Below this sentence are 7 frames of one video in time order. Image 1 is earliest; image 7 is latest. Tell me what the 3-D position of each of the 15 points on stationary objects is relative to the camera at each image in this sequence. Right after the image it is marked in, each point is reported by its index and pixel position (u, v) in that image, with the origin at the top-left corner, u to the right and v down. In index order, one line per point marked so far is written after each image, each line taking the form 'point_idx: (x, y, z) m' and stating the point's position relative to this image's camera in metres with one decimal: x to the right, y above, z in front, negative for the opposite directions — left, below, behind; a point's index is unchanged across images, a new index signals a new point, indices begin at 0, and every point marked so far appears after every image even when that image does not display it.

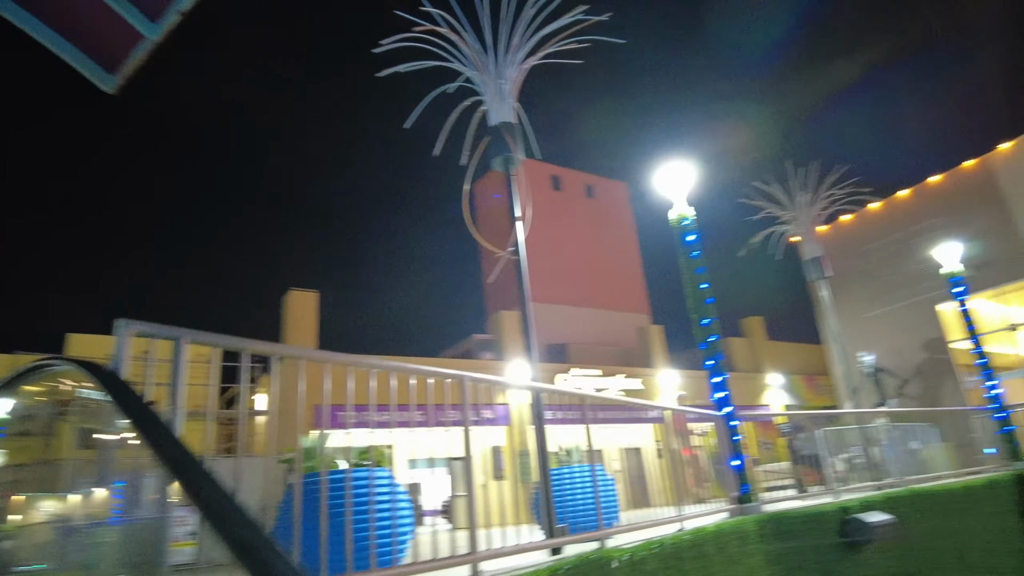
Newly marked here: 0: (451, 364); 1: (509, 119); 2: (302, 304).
0: (-1.5, -2.1, +16.8) m
1: (0.0, +1.4, +4.9) m
2: (-5.2, -0.4, +15.4) m
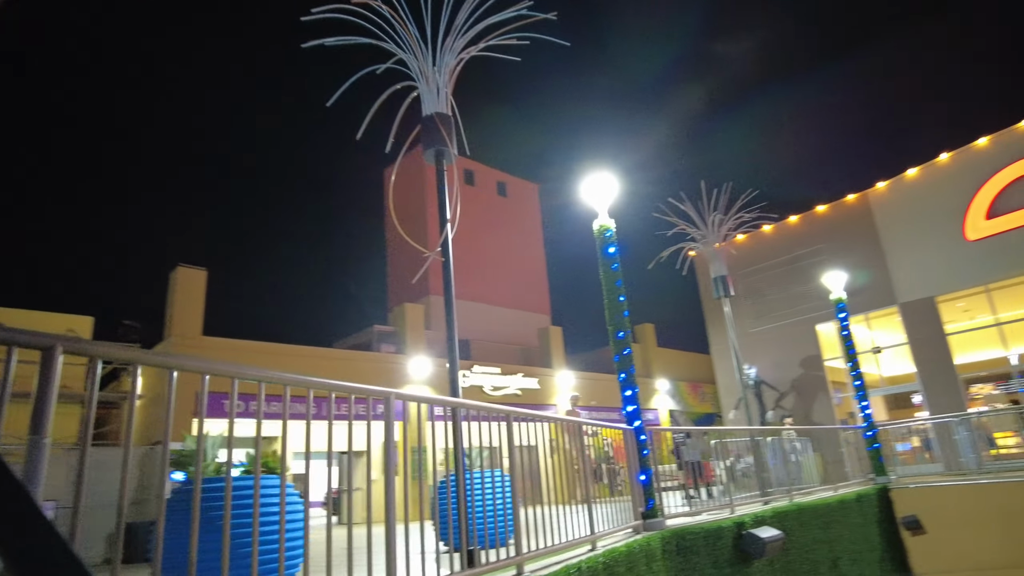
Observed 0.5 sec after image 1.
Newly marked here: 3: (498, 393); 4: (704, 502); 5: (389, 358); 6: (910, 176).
0: (-4.1, -1.8, +16.1) m
1: (-0.5, +1.3, +4.6) m
2: (-7.4, +0.1, +14.2) m
3: (-0.4, -3.3, +19.3) m
4: (+1.8, -2.2, +6.5) m
5: (-3.4, -1.9, +17.0) m
6: (+11.7, +3.3, +18.0) m
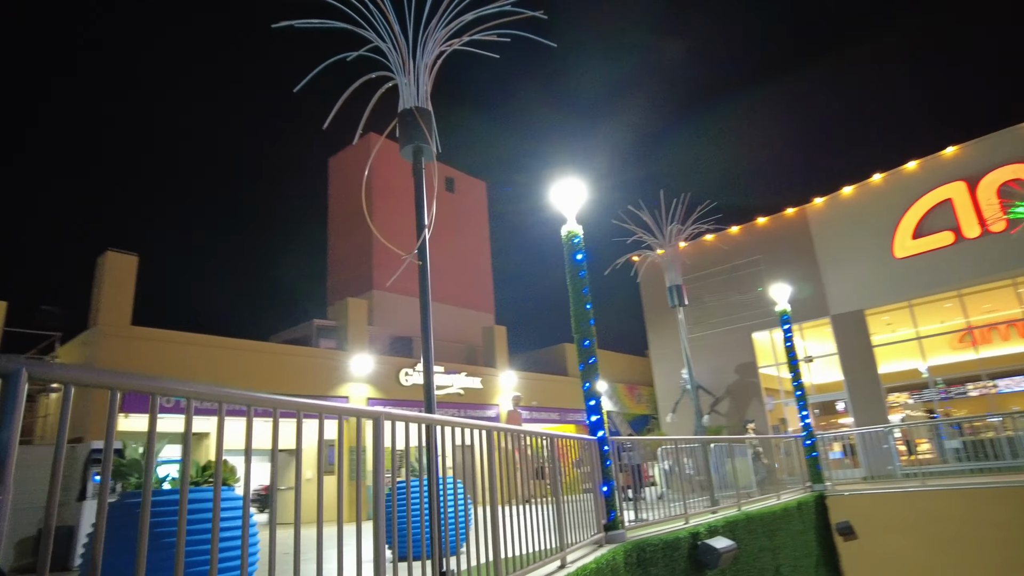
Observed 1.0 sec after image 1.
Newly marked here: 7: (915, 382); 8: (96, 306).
0: (-5.5, -1.6, +15.5) m
1: (-0.6, +1.3, +4.4) m
2: (-8.5, +0.4, +13.2) m
3: (-2.2, -3.2, +19.0) m
4: (+1.4, -2.3, +6.5) m
5: (-4.8, -1.8, +16.4) m
6: (+10.2, +2.9, +18.9) m
7: (+11.3, -2.6, +17.5) m
8: (-8.7, -0.4, +12.8) m
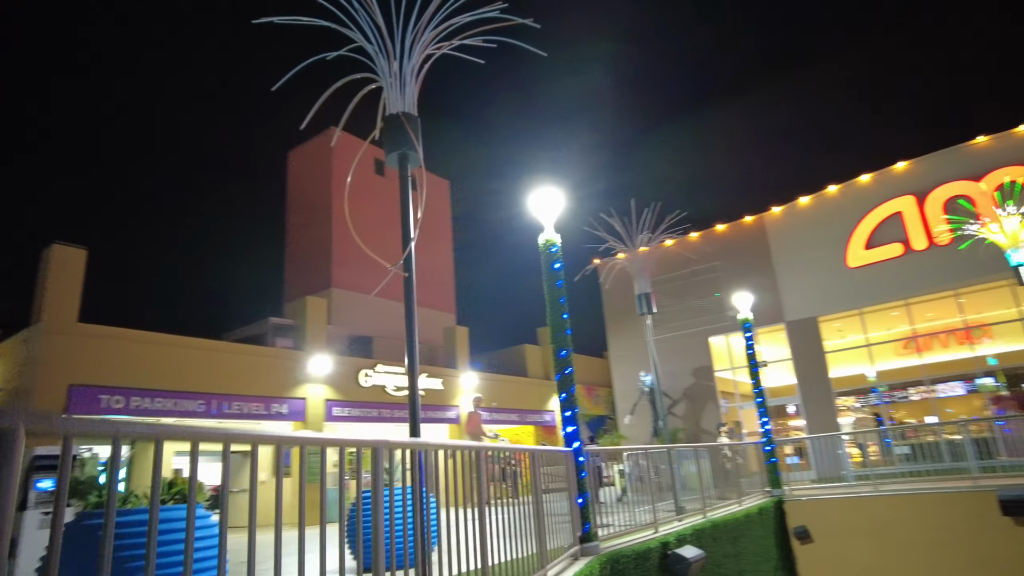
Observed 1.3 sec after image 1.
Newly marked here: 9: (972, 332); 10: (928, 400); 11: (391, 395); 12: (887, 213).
0: (-6.4, -1.5, +15.0) m
1: (-0.7, +1.2, +4.3) m
2: (-9.1, +0.5, +12.5) m
3: (-3.4, -3.2, +18.8) m
4: (+1.1, -2.4, +6.5) m
5: (-5.8, -1.7, +16.0) m
6: (+9.1, +2.6, +19.5) m
7: (+10.2, -2.9, +18.2) m
8: (-9.3, -0.3, +12.1) m
9: (+12.6, -1.2, +16.9) m
10: (+11.6, -3.1, +17.3) m
11: (-3.6, -3.2, +18.4) m
12: (+10.8, +2.1, +17.8) m
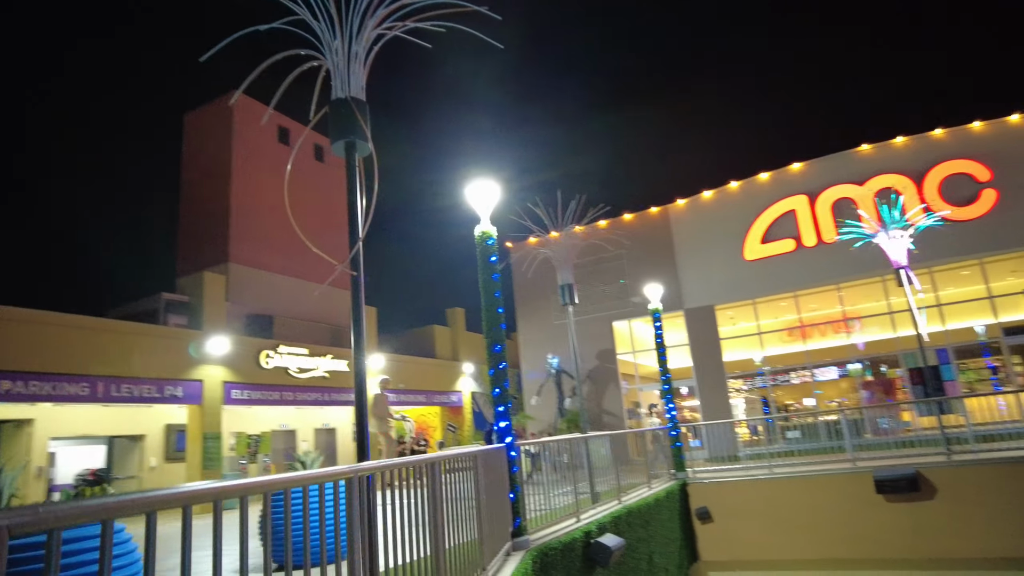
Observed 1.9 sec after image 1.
0: (-8.4, -0.9, +13.8) m
1: (-1.0, +1.3, +4.0) m
2: (-10.6, +1.1, +10.8) m
3: (-6.1, -2.5, +18.0) m
4: (+0.3, -2.3, +6.6) m
5: (-7.9, -1.1, +14.8) m
6: (+6.4, +3.0, +20.5) m
7: (+7.5, -2.6, +19.6) m
8: (-10.8, +0.3, +10.4) m
9: (+10.1, -1.0, +18.7) m
10: (+9.0, -2.9, +19.0) m
11: (-6.2, -2.5, +17.7) m
12: (+8.3, +2.4, +19.1) m
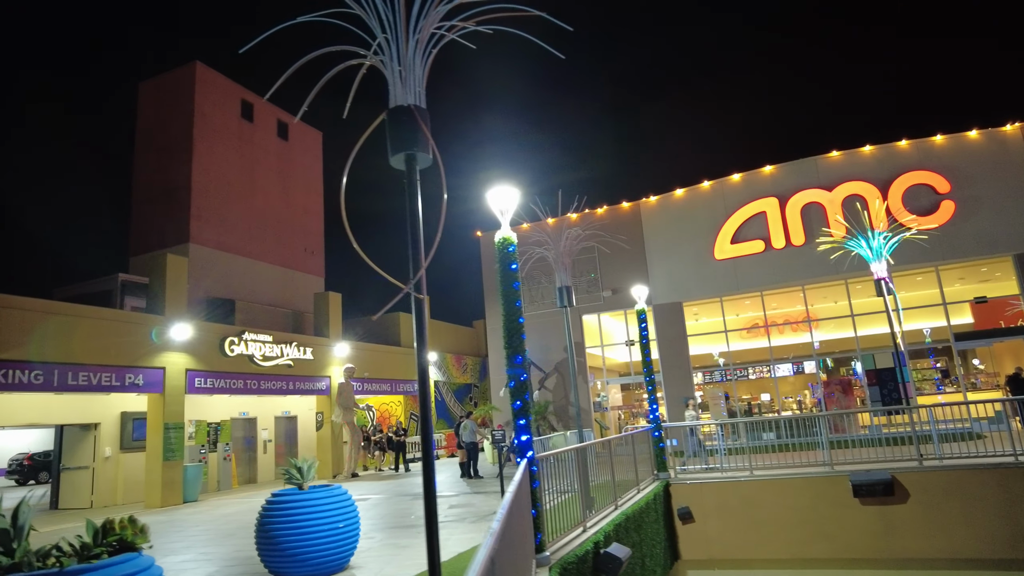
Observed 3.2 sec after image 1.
0: (-8.8, -0.6, +13.0) m
1: (-0.6, +1.1, +3.7) m
2: (-10.7, +1.4, +9.8) m
3: (-6.9, -2.1, +17.4) m
4: (+0.4, -2.4, +6.5) m
5: (-8.4, -0.7, +14.0) m
6: (+5.5, +3.1, +20.7) m
7: (+6.5, -2.5, +20.0) m
8: (-10.9, +0.7, +9.4) m
9: (+9.2, -1.1, +19.3) m
10: (+8.1, -2.9, +19.6) m
11: (-7.0, -2.1, +17.1) m
12: (+7.5, +2.4, +19.5) m
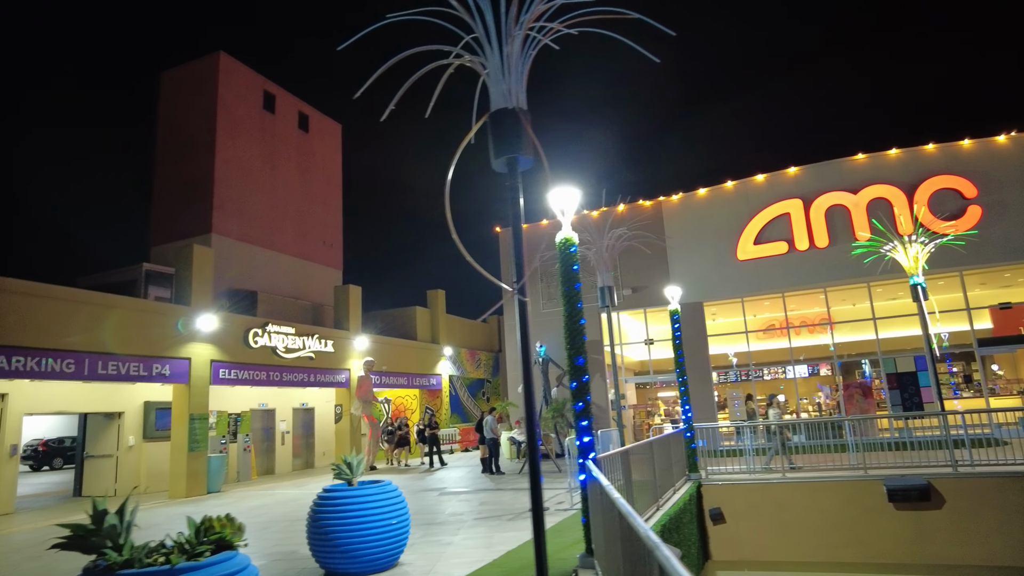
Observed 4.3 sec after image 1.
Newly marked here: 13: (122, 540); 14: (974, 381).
0: (-8.2, -0.4, +13.0) m
1: (0.0, +1.1, +3.7) m
2: (-10.1, +1.7, +9.8) m
3: (-6.3, -1.9, +17.5) m
4: (+1.0, -2.4, +6.5) m
5: (-7.8, -0.5, +14.1) m
6: (+6.2, +3.1, +20.7) m
7: (+7.1, -2.6, +20.0) m
8: (-10.3, +0.9, +9.4) m
9: (+9.9, -1.1, +19.3) m
10: (+8.7, -2.9, +19.6) m
11: (-6.4, -1.9, +17.1) m
12: (+8.2, +2.4, +19.5) m
13: (-2.1, -1.3, +3.3) m
14: (+13.6, -2.7, +18.2) m
